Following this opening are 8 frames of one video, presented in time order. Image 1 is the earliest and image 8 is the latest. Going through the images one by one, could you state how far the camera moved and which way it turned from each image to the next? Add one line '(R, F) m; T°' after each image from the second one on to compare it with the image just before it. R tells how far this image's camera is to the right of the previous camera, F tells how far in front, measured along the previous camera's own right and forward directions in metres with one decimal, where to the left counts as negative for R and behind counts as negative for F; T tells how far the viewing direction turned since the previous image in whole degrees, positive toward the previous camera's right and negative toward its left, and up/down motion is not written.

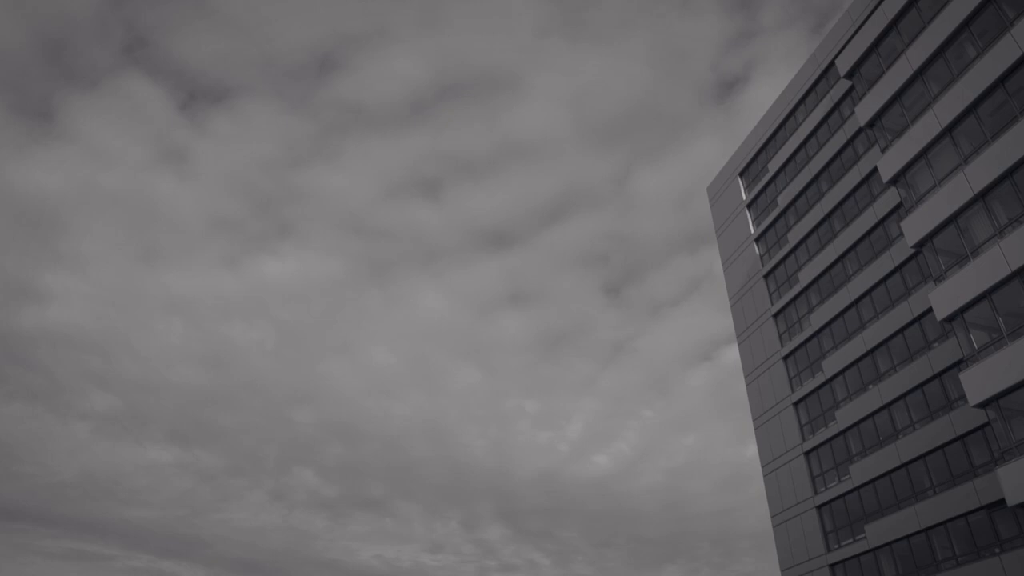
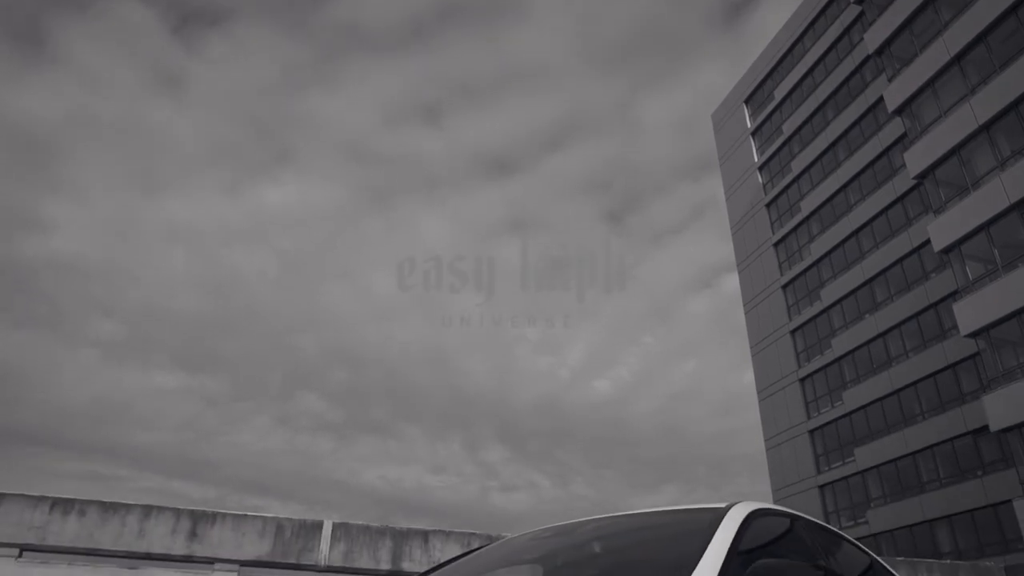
(-0.1, -0.5) m; 0°
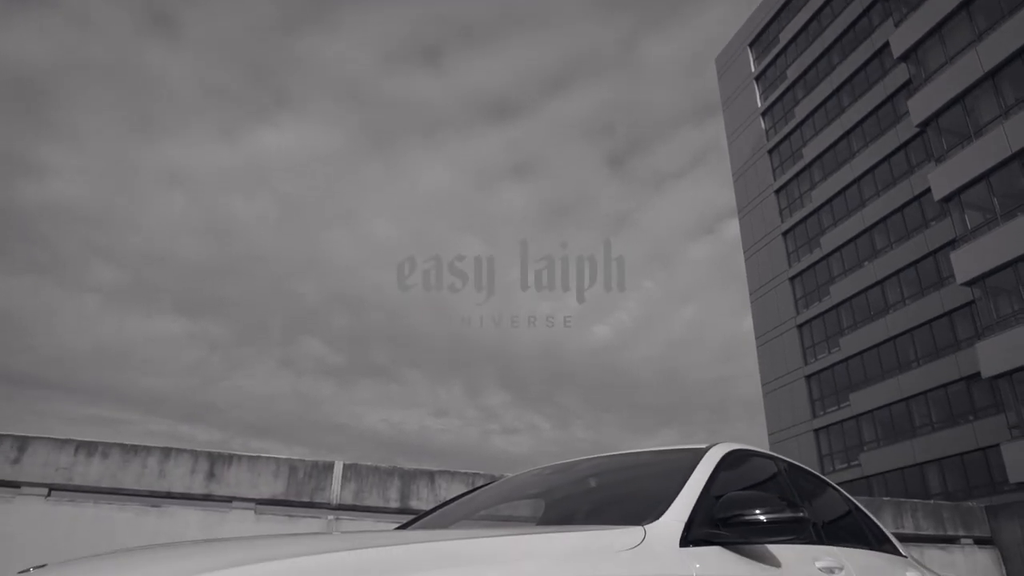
(0.0, -0.3) m; 0°
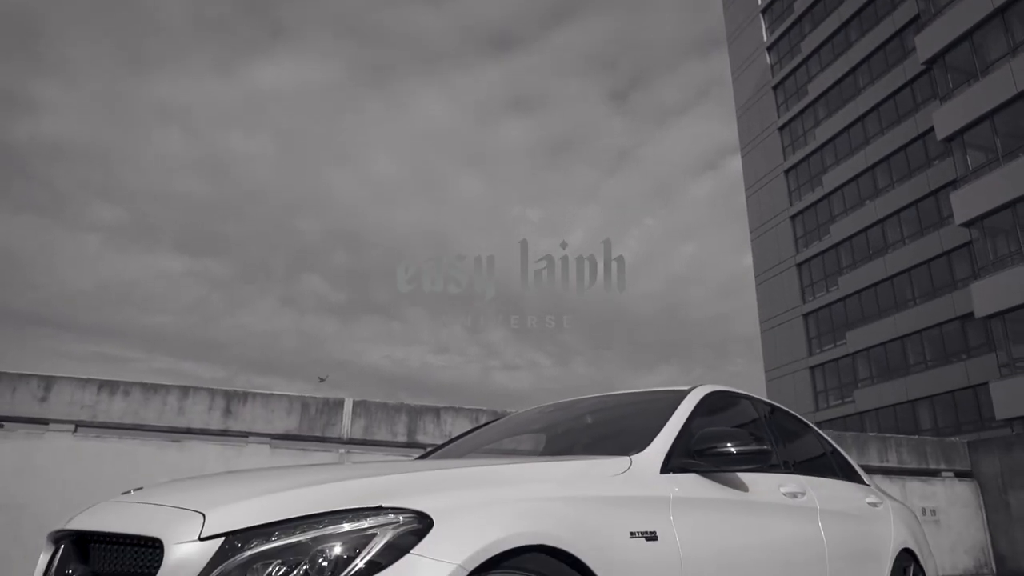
(0.0, -0.3) m; 0°
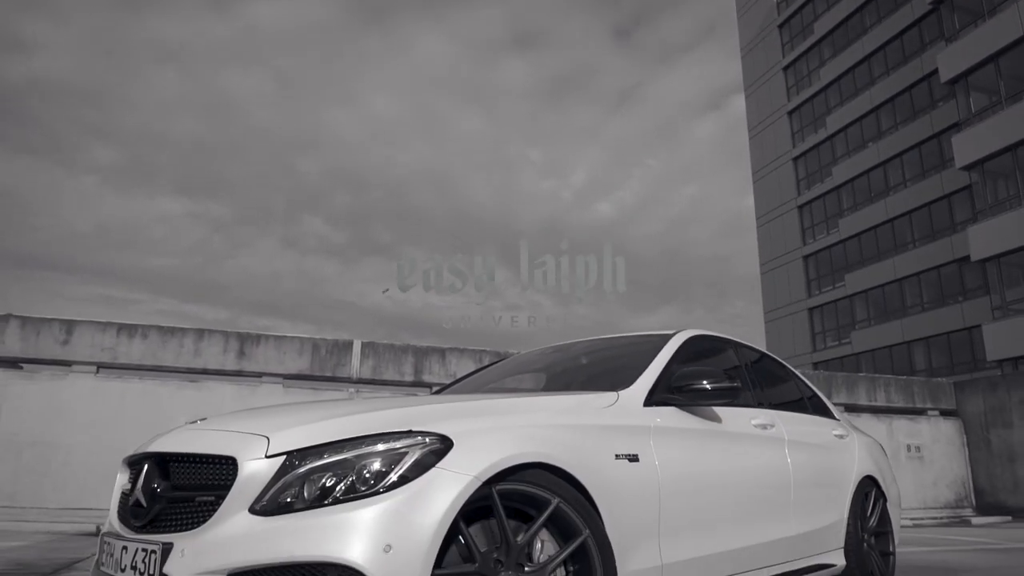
(0.0, -0.4) m; 0°
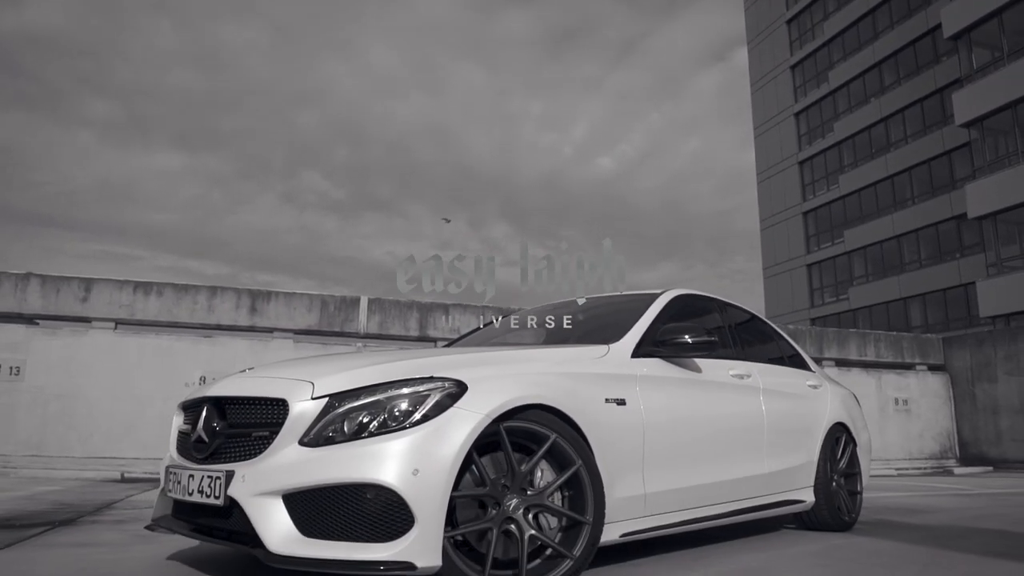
(0.0, -0.4) m; 0°
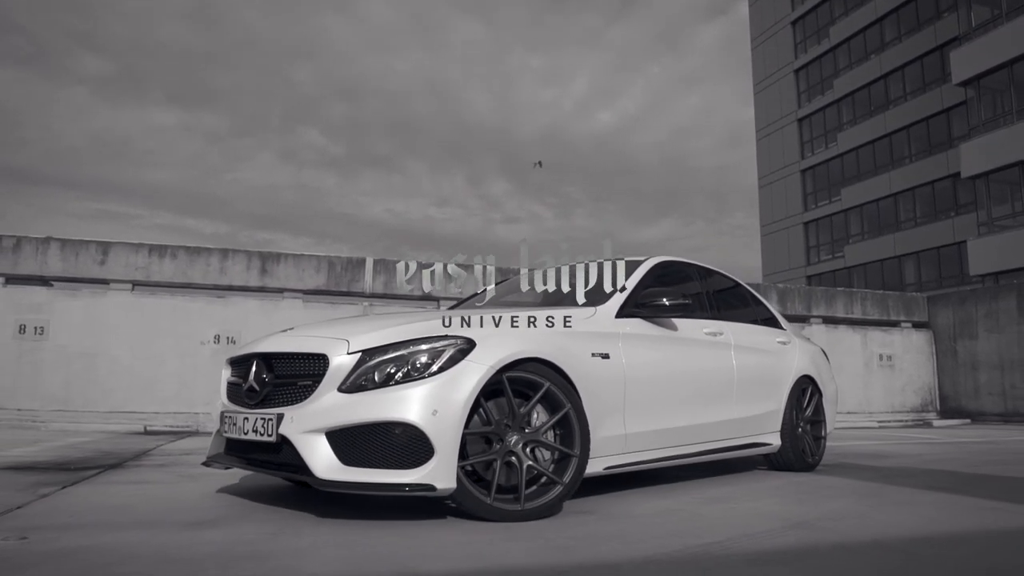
(0.0, -0.5) m; 0°
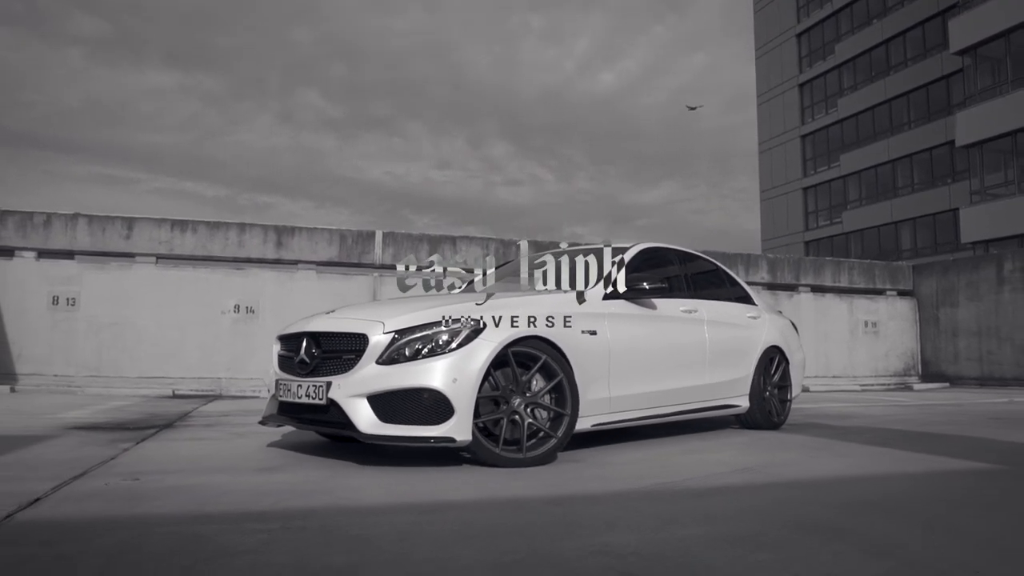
(0.0, -0.7) m; 0°
